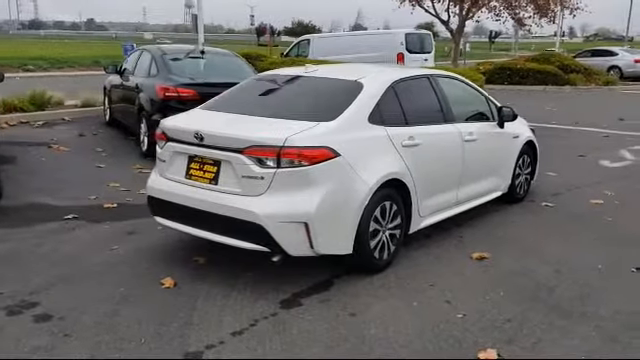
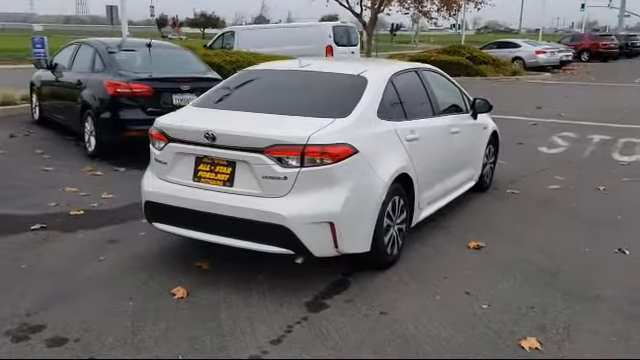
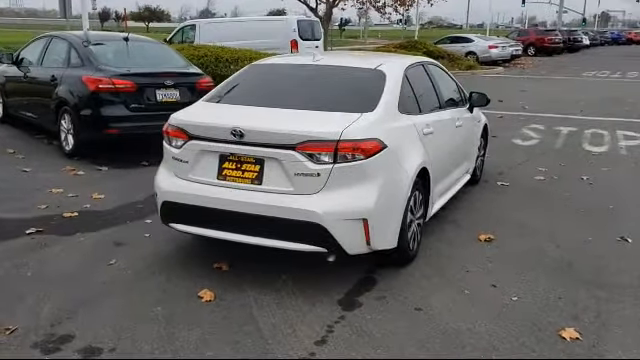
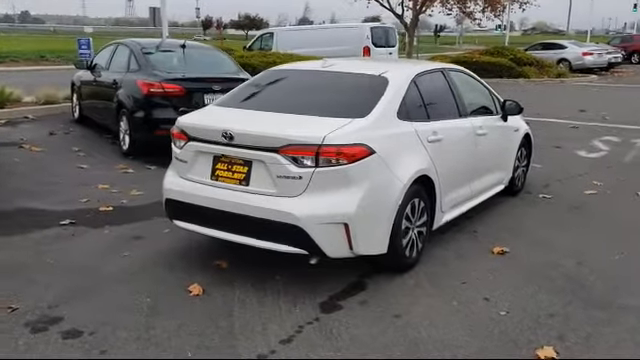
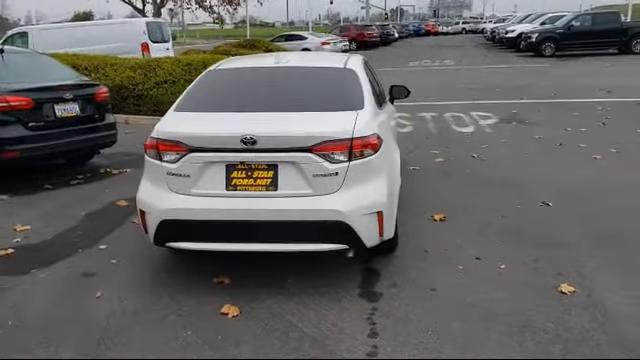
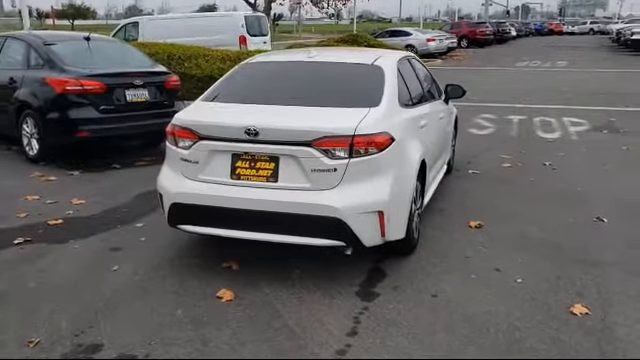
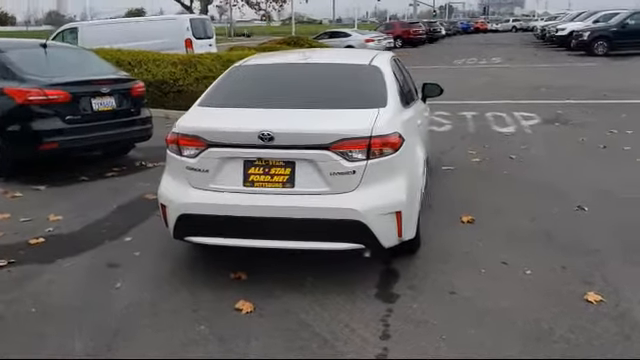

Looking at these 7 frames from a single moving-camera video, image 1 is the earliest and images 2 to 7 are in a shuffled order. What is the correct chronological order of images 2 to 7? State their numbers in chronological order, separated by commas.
4, 2, 3, 6, 7, 5
